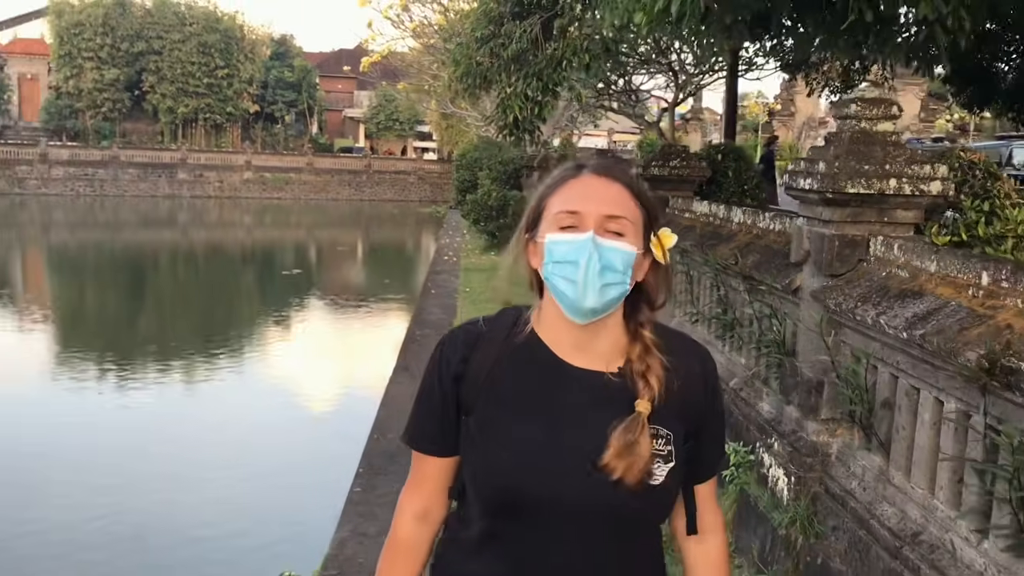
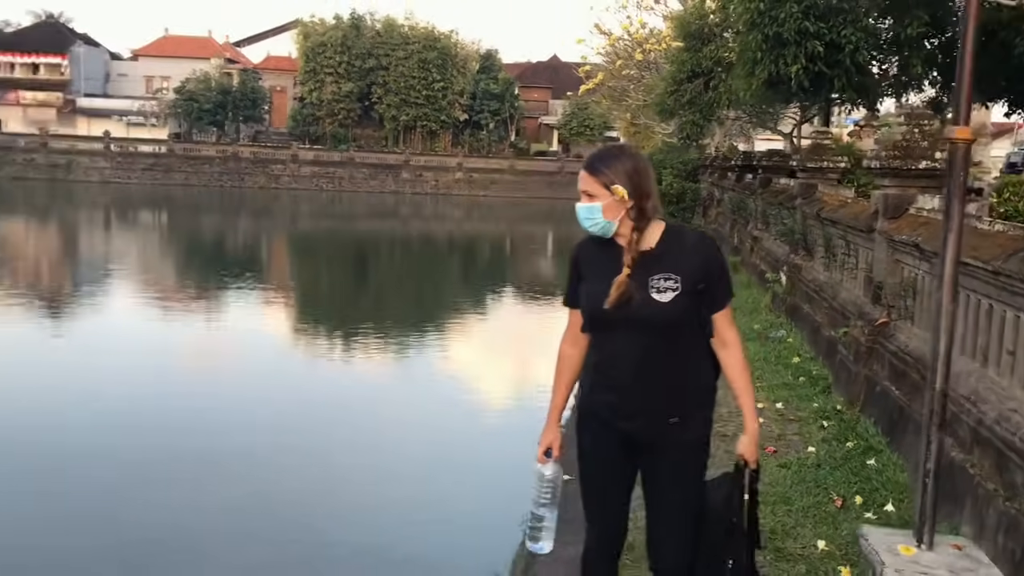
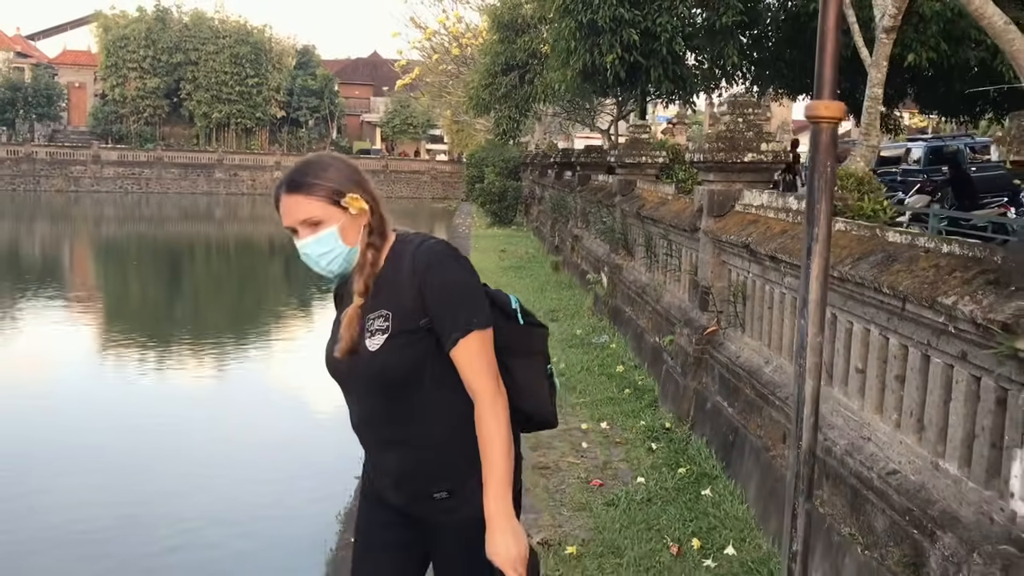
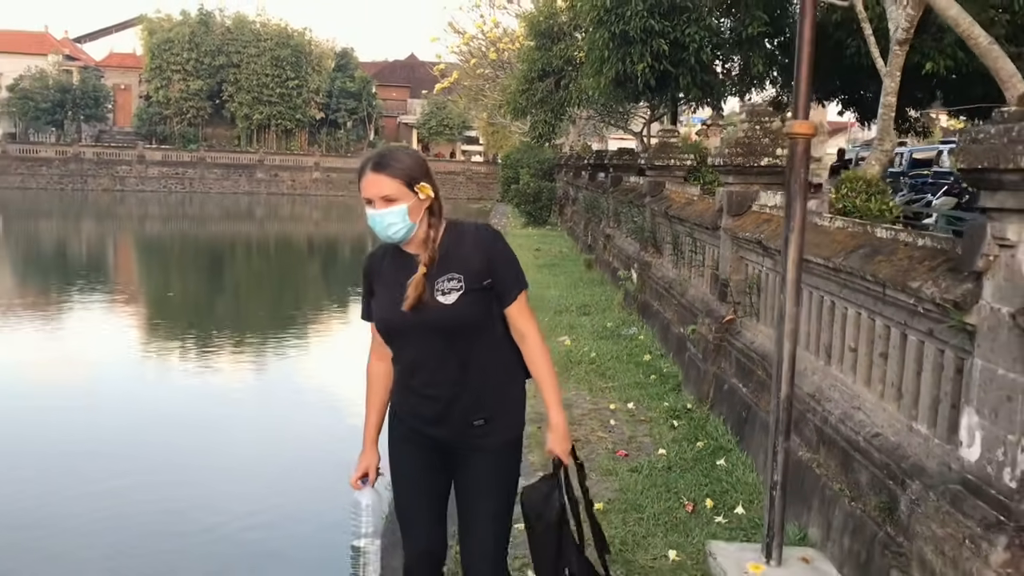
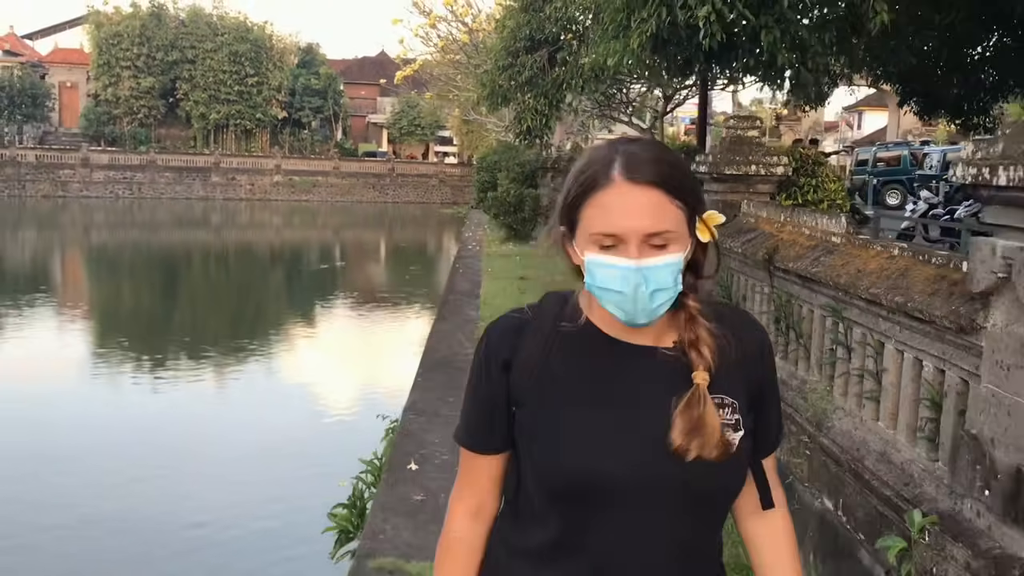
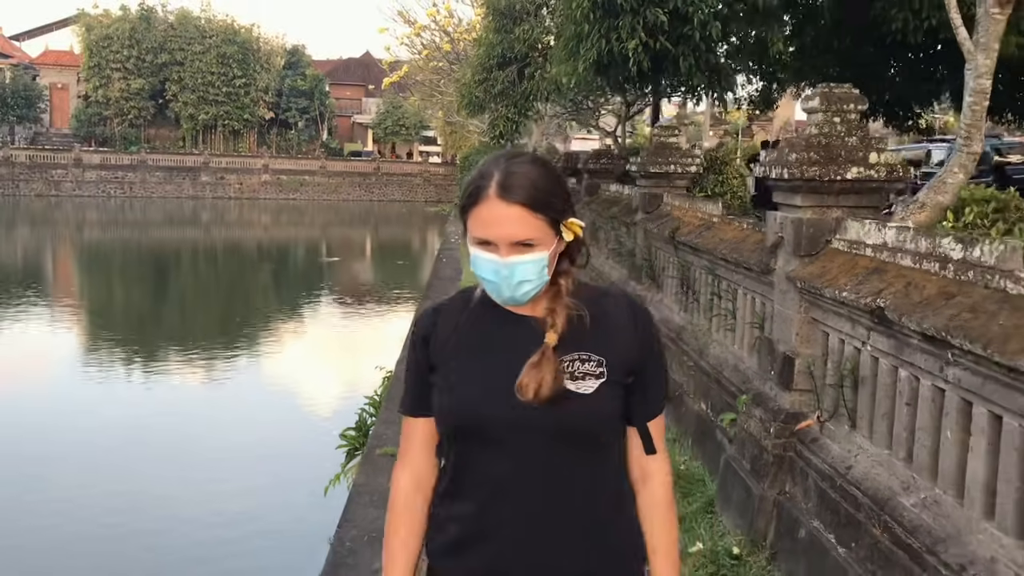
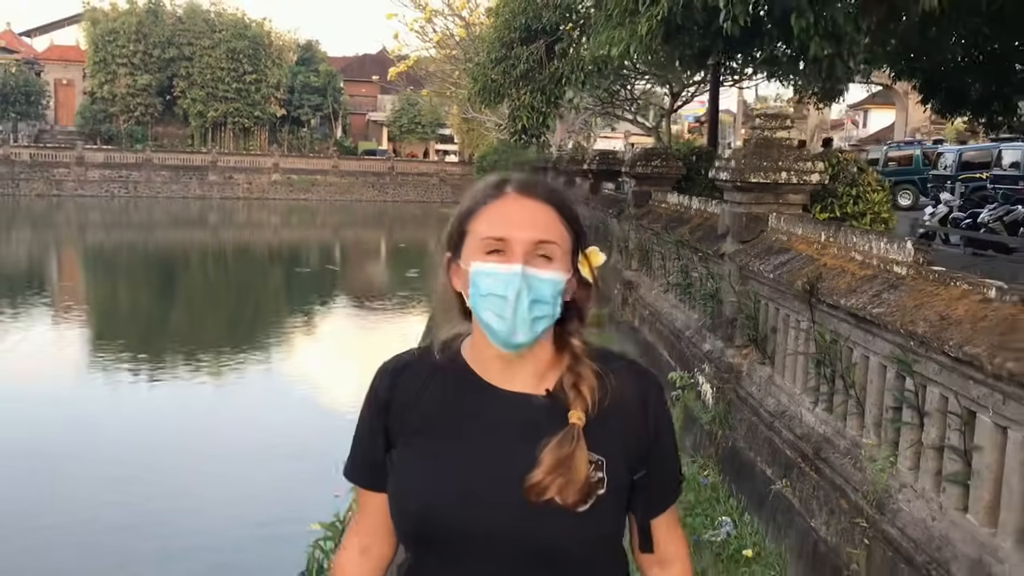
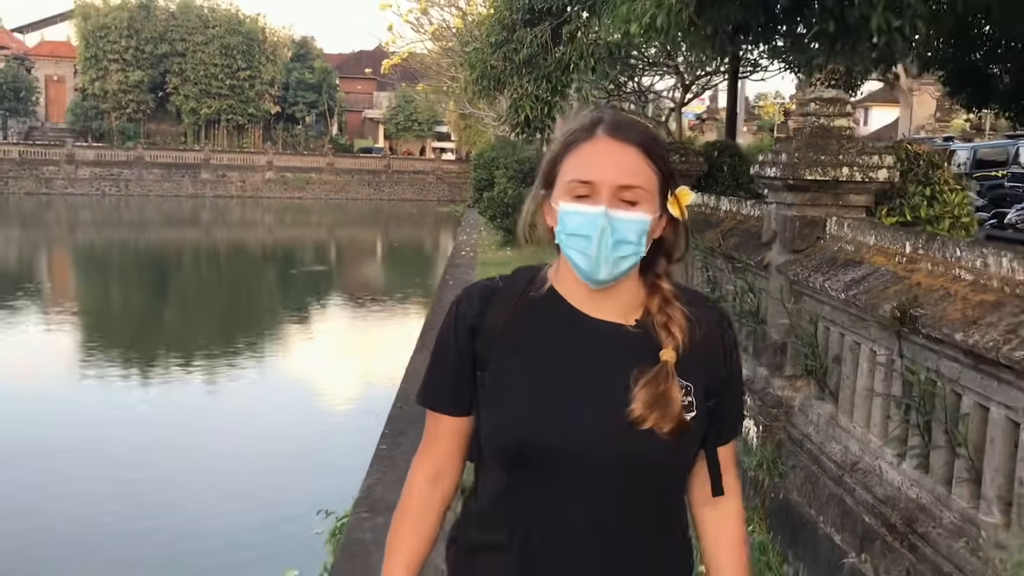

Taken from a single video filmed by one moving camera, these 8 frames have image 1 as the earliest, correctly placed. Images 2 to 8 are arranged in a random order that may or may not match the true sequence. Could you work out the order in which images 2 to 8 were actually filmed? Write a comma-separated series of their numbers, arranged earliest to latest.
8, 7, 5, 6, 3, 4, 2
